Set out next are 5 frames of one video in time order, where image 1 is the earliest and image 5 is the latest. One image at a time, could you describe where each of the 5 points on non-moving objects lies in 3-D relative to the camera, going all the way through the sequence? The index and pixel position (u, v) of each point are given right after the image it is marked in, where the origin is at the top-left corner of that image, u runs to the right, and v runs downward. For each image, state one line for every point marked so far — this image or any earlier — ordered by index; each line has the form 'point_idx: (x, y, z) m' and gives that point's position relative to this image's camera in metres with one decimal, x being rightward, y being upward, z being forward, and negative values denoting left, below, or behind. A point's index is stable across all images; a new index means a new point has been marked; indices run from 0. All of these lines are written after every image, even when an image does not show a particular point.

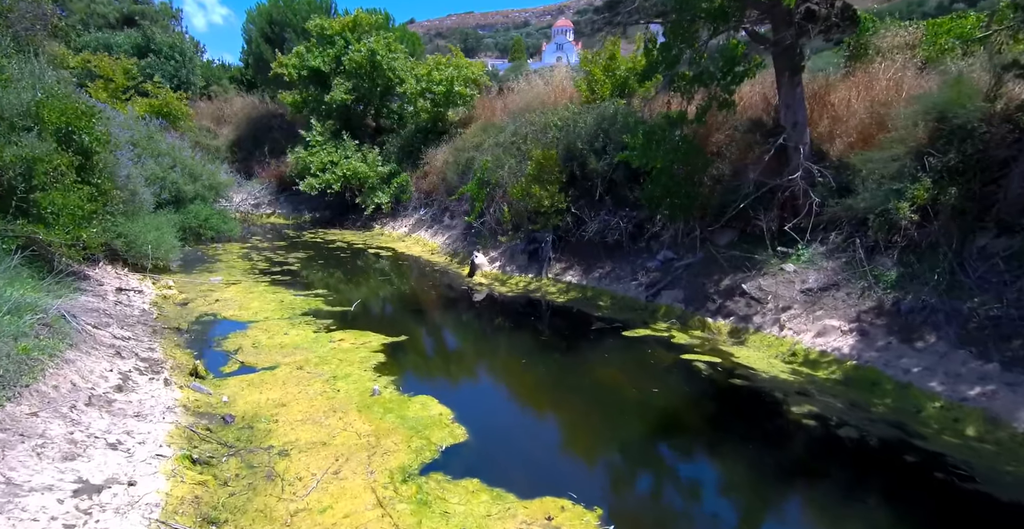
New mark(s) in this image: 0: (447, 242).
0: (-1.7, +0.6, +16.0) m
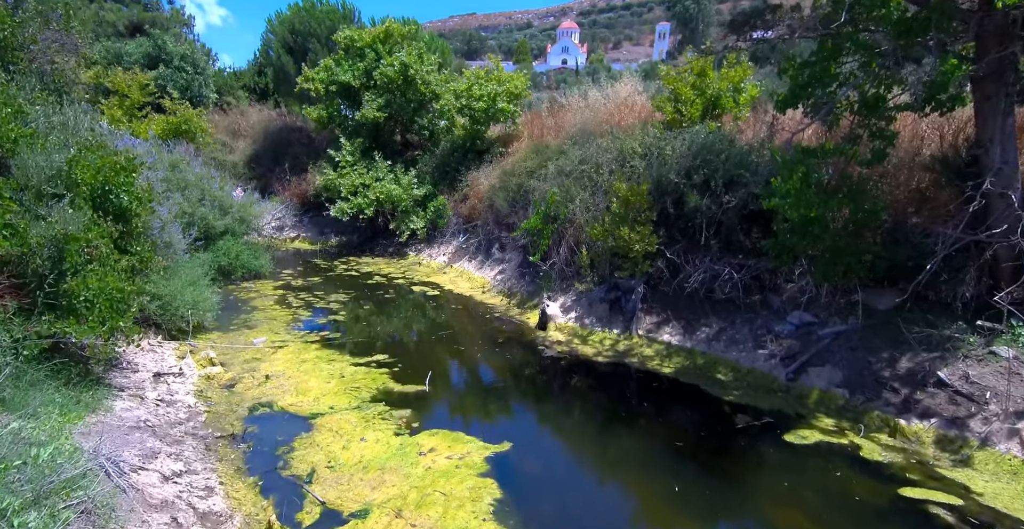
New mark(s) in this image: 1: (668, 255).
0: (-0.3, -0.3, +14.5) m
1: (+2.5, +0.1, +9.6) m
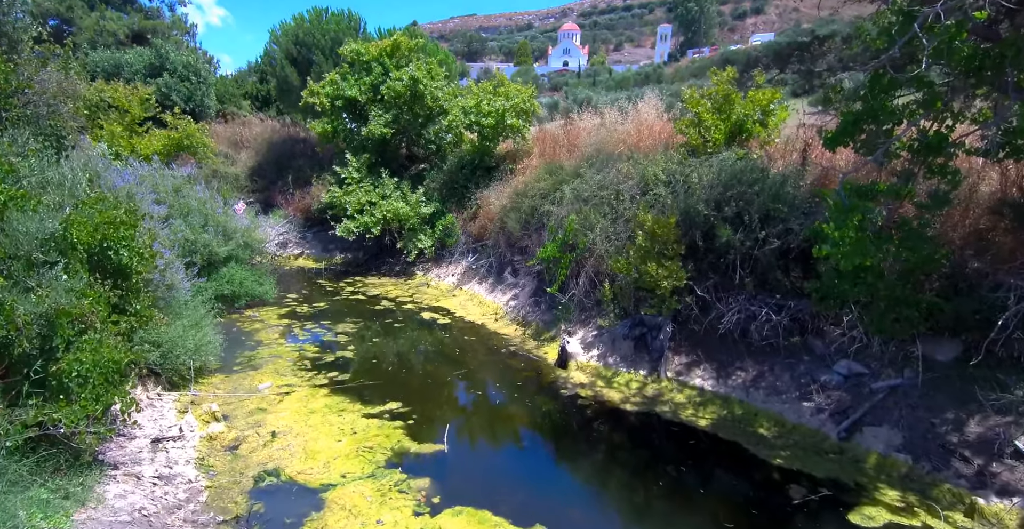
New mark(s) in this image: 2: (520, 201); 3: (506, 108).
0: (0.0, -0.9, +14.0) m
1: (+2.8, -0.4, +9.0) m
2: (+0.2, +1.6, +15.3) m
3: (-0.2, +4.7, +18.2) m
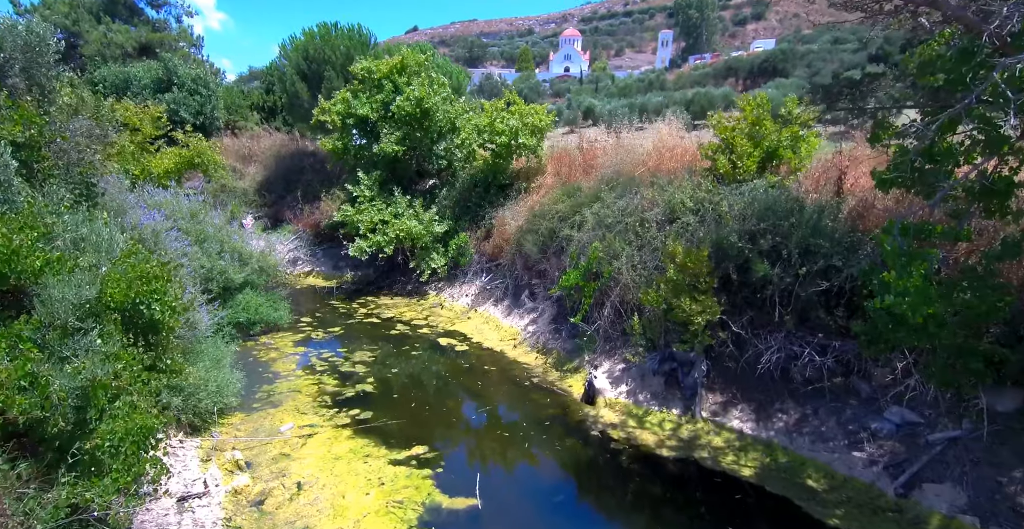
0: (+0.4, -1.5, +13.6) m
1: (+3.2, -0.9, +8.7) m
2: (+0.6, +1.0, +15.0) m
3: (+0.2, +4.1, +18.0) m
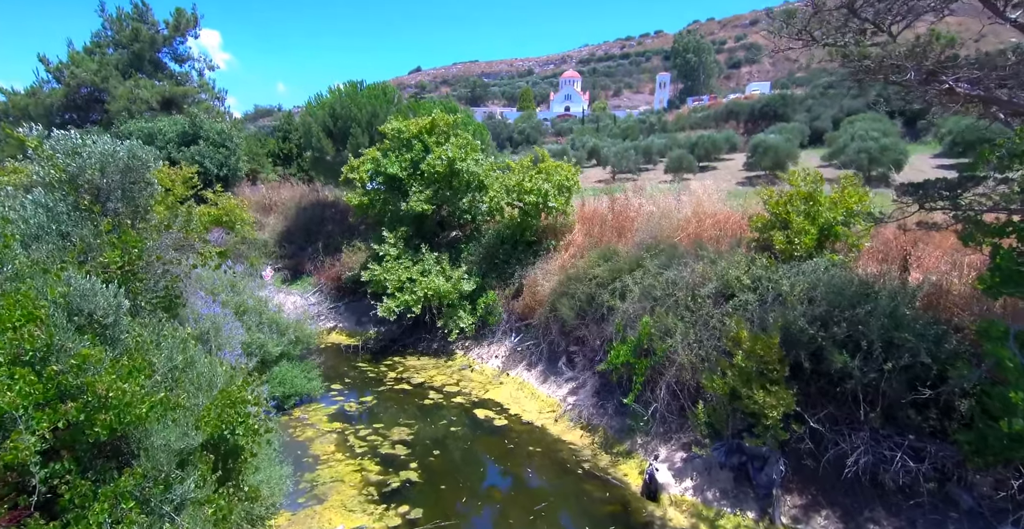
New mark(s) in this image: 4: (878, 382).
0: (+1.4, -3.0, +13.1) m
1: (+4.1, -2.2, +8.2) m
2: (+1.6, -0.6, +14.6) m
3: (+1.2, +2.3, +17.8) m
4: (+4.8, -1.6, +7.8) m
